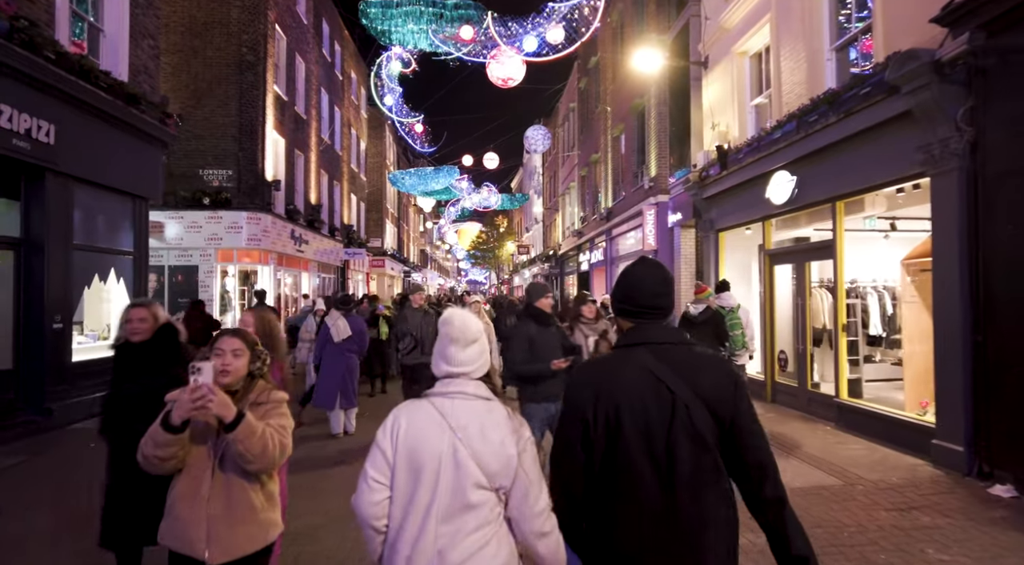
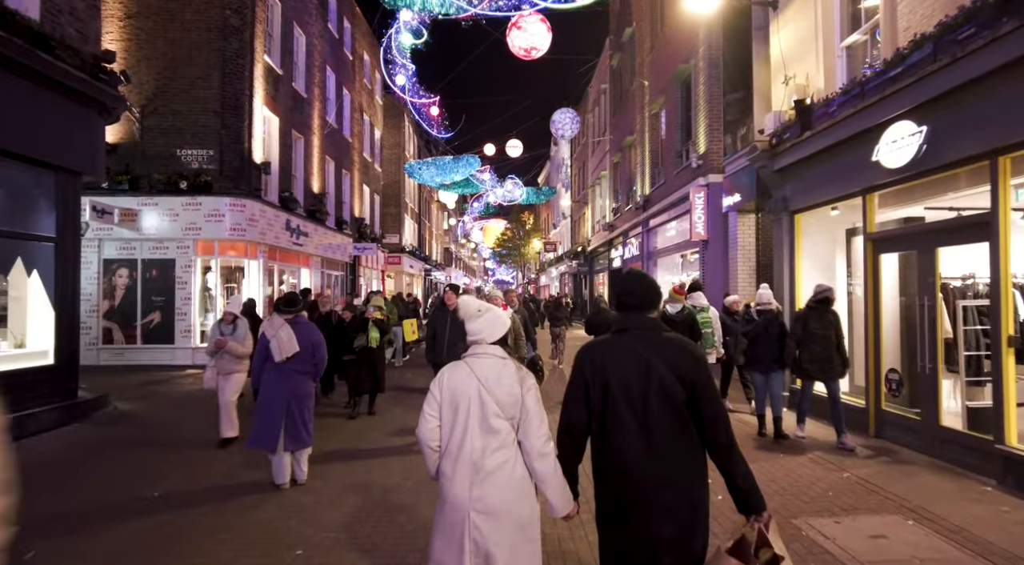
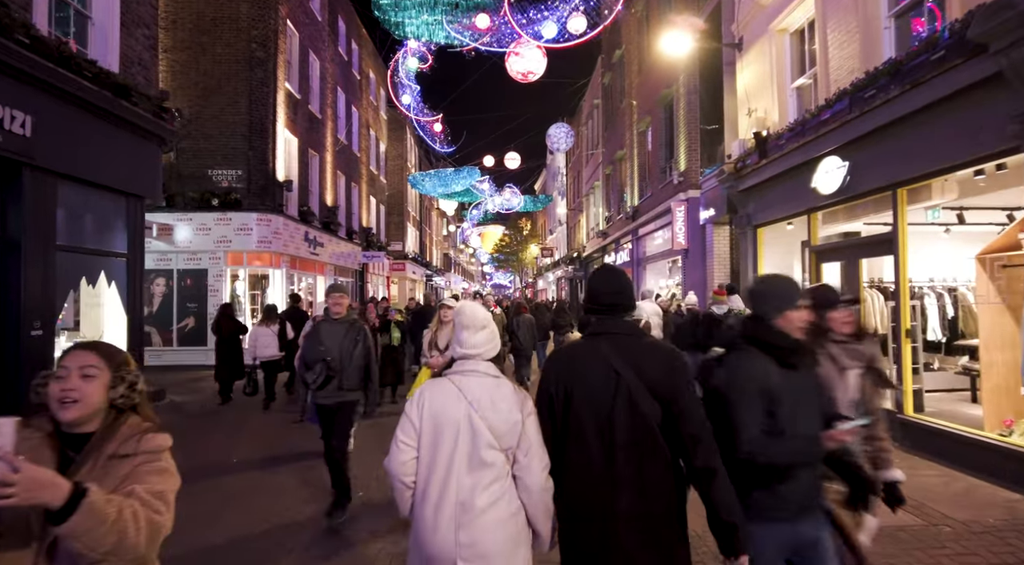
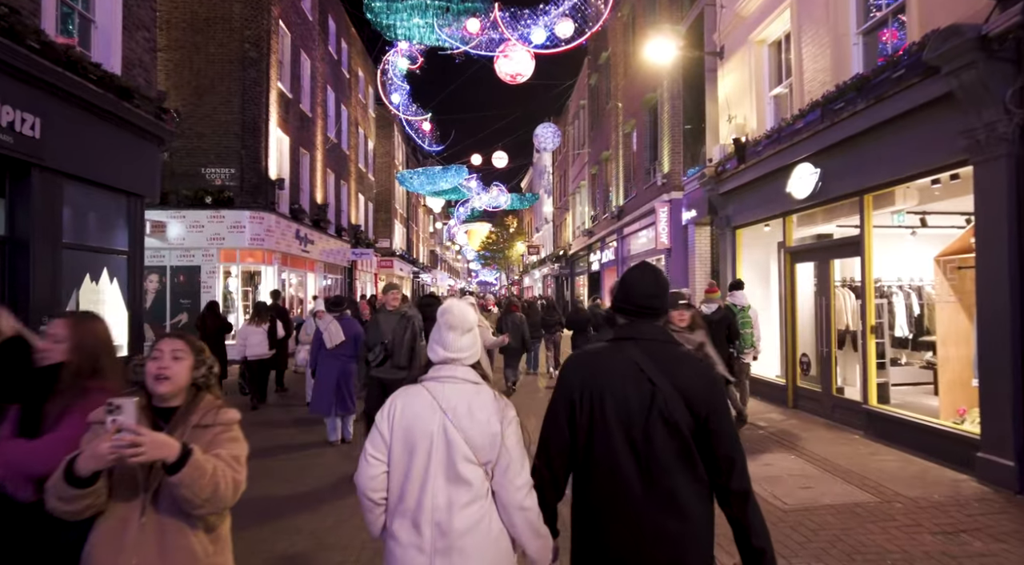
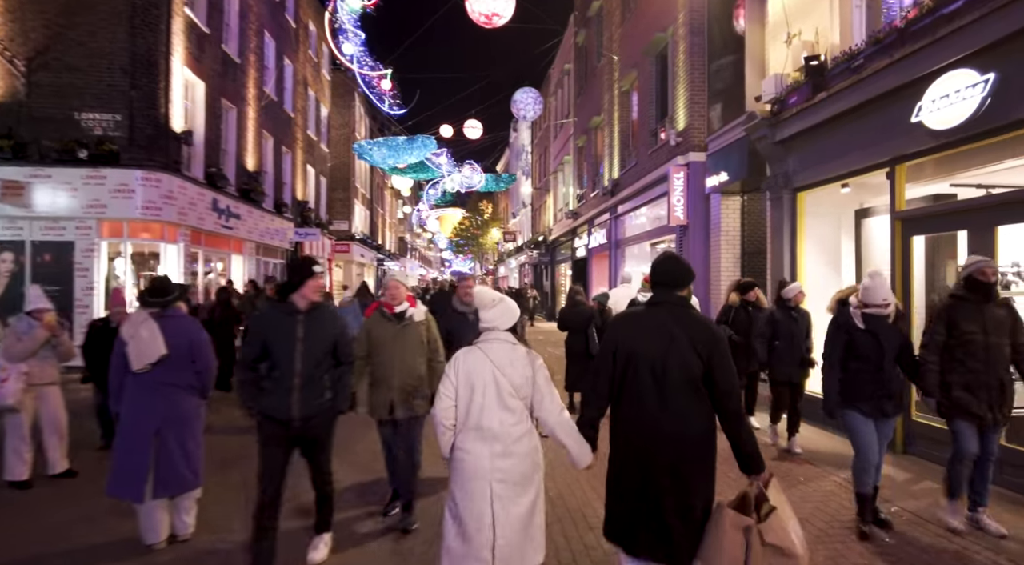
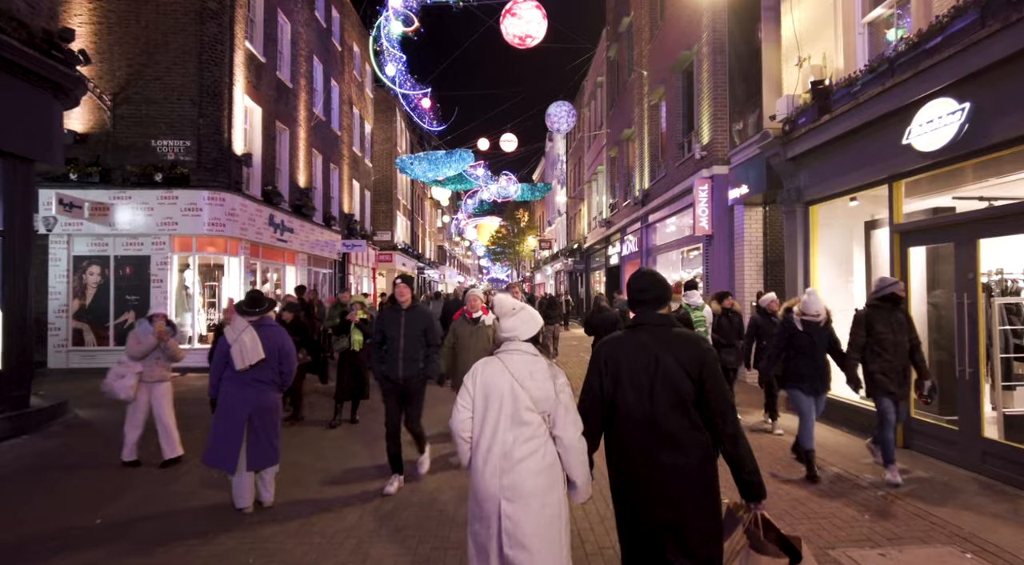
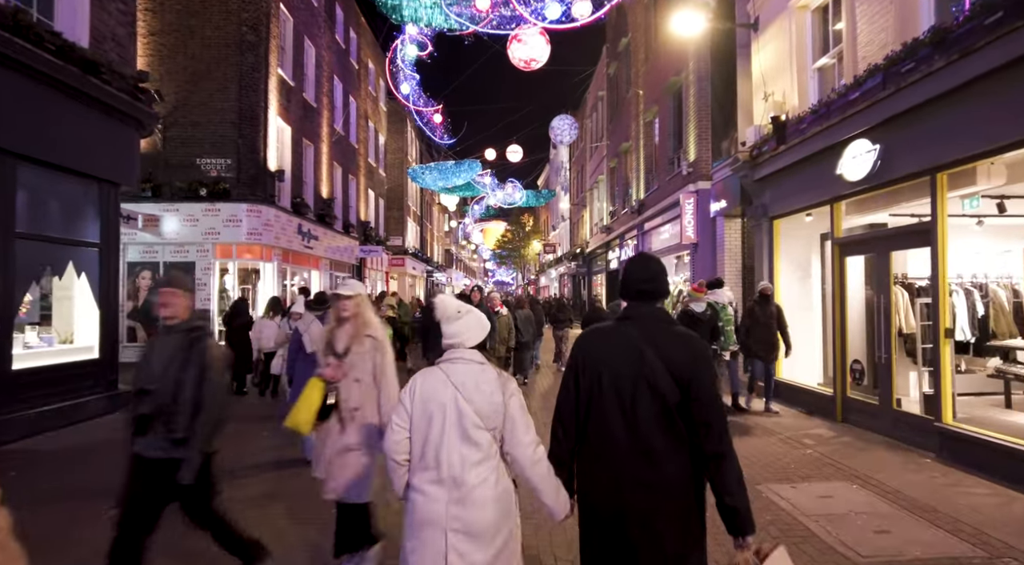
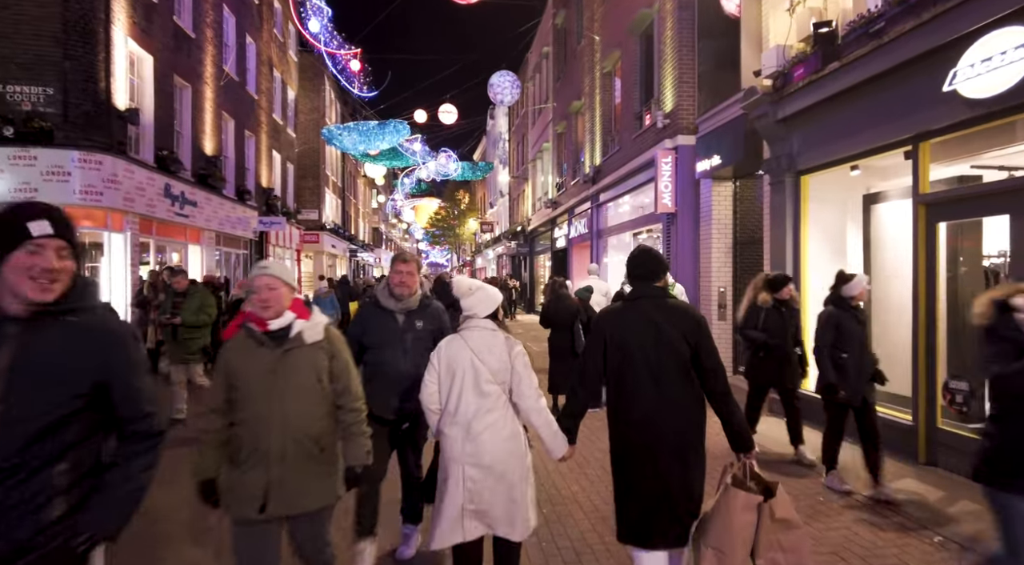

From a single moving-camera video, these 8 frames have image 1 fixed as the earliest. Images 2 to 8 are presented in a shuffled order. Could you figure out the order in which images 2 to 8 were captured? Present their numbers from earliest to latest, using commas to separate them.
4, 3, 7, 2, 6, 5, 8
